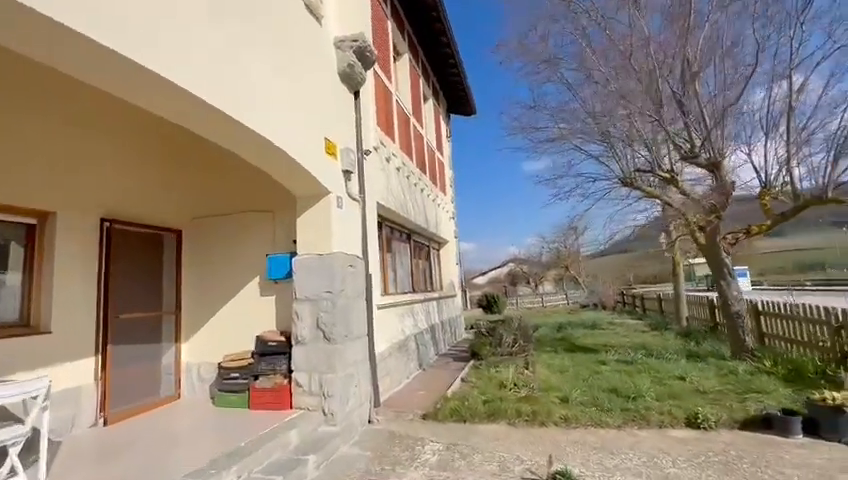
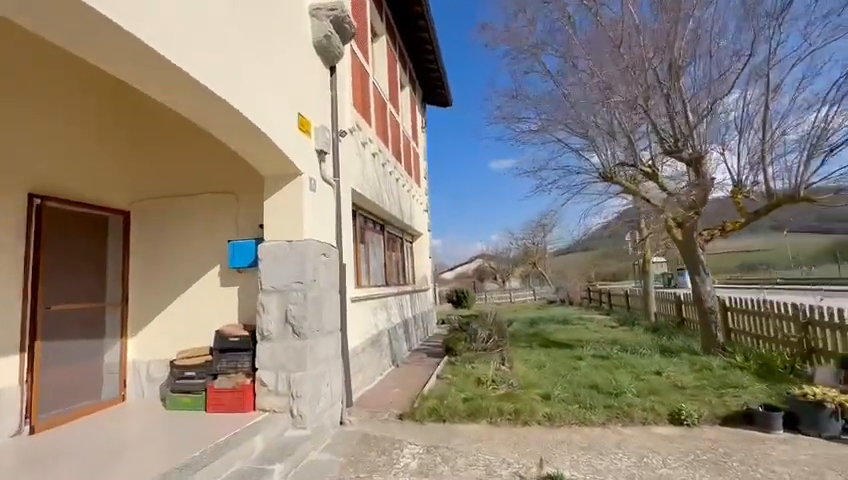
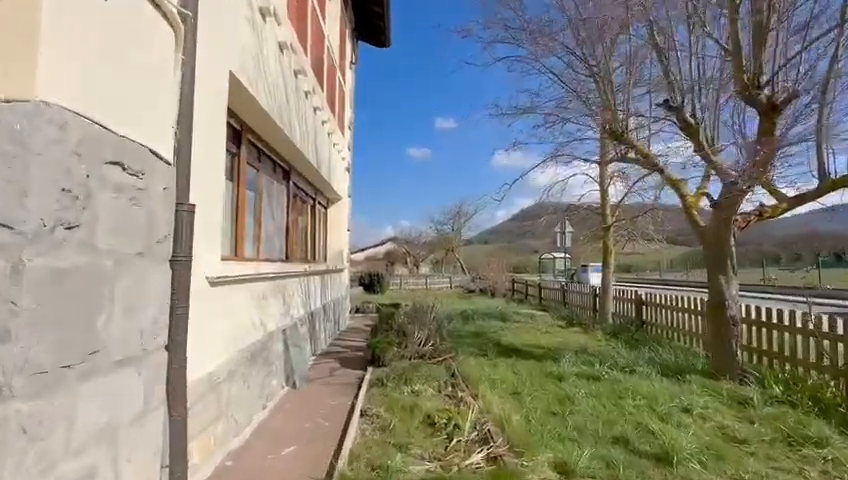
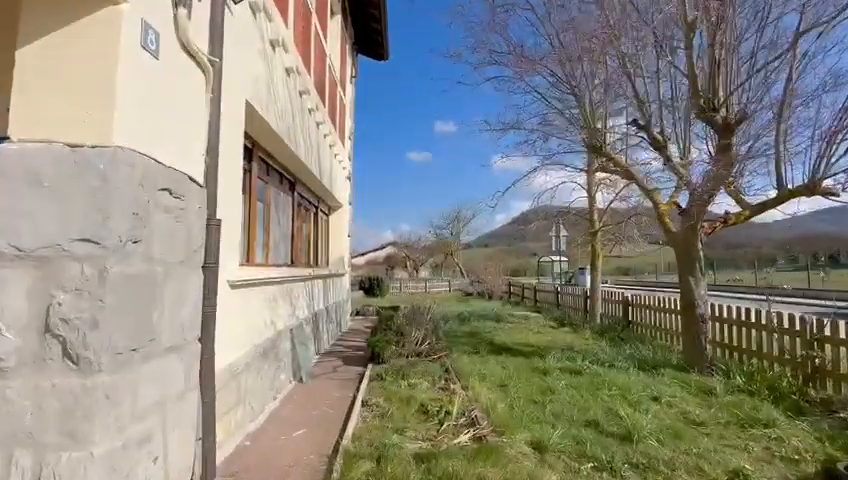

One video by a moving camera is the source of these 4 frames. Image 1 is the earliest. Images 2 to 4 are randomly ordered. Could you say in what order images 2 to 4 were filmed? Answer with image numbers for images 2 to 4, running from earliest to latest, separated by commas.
2, 4, 3
